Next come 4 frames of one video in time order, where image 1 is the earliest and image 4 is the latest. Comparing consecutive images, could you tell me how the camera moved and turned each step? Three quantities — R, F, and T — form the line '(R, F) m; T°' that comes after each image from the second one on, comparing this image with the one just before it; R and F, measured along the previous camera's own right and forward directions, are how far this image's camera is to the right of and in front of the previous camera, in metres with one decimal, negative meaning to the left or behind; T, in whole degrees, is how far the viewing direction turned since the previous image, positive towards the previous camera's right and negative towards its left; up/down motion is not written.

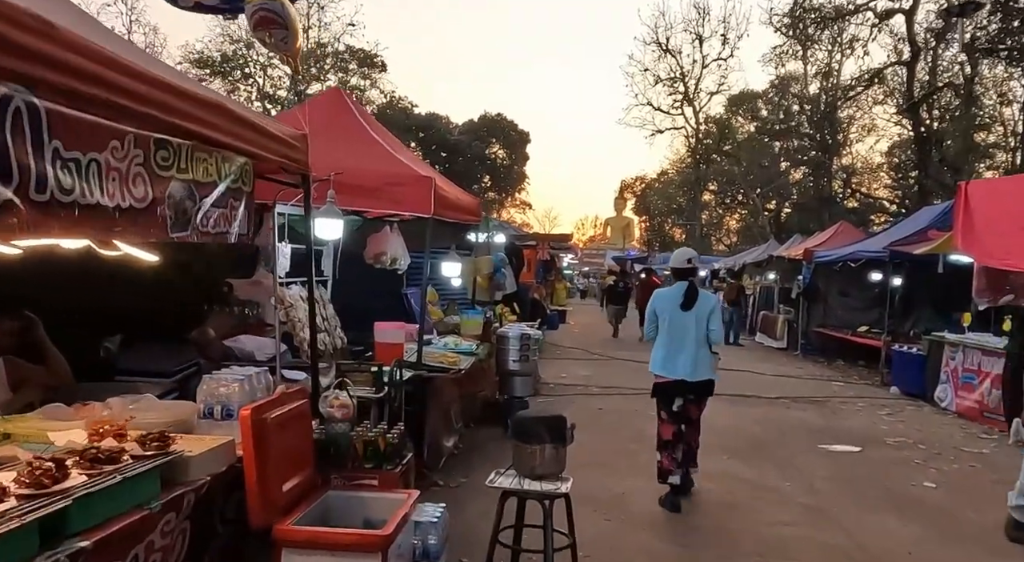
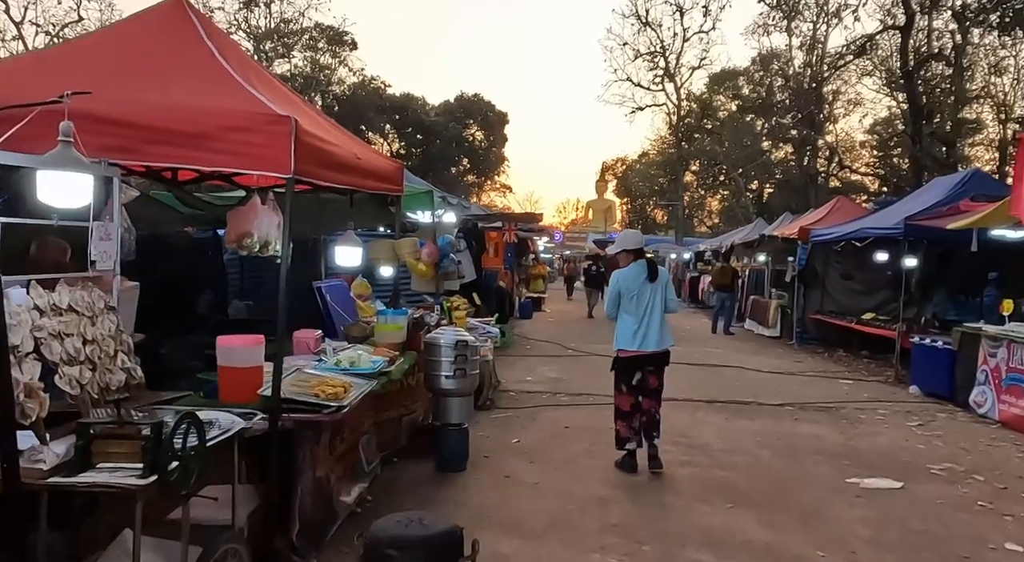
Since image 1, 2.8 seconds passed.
(+0.4, +1.8) m; +1°
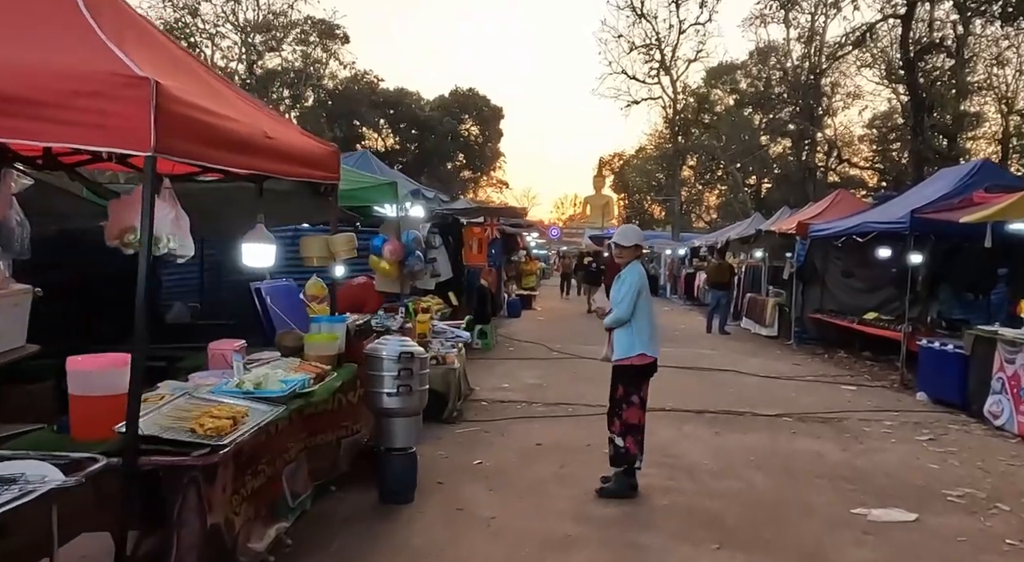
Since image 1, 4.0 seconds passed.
(+0.3, +0.8) m; 0°
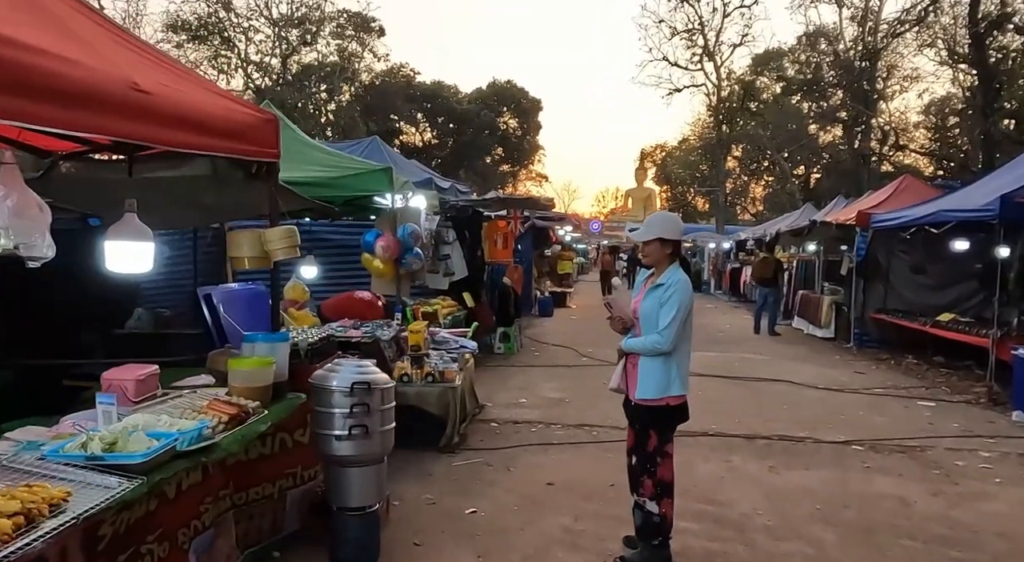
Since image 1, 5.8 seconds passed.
(+0.3, +1.2) m; -3°
